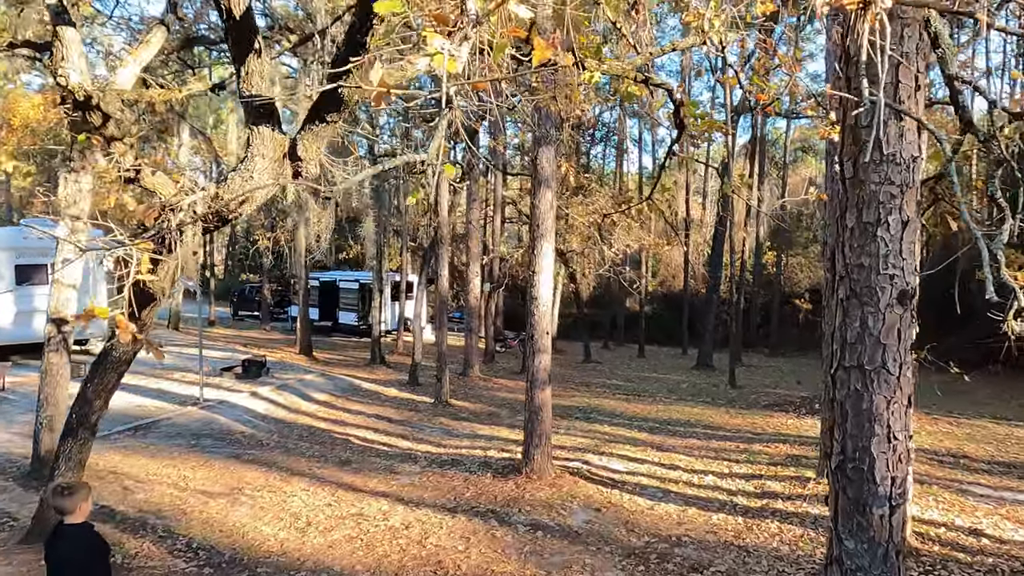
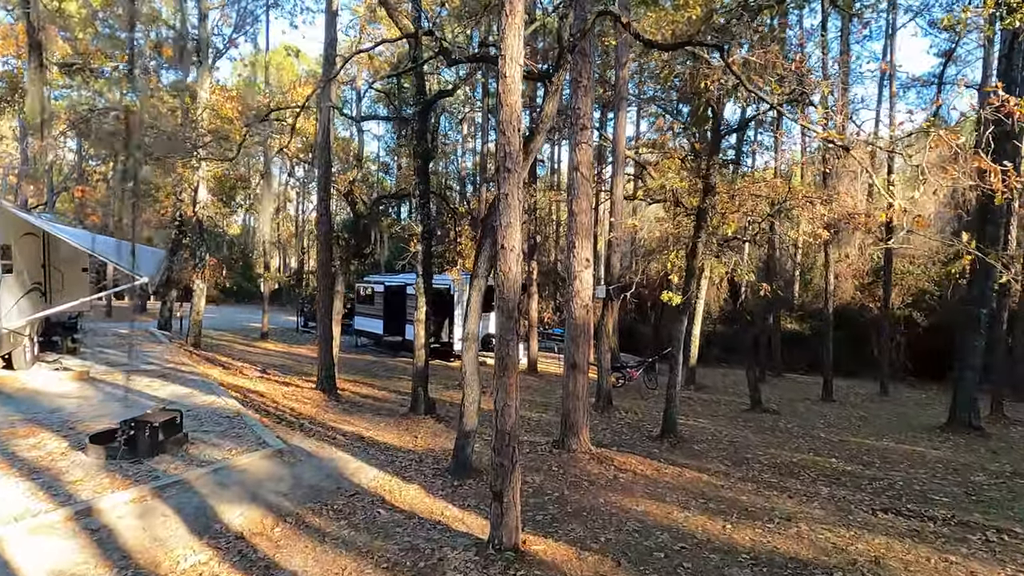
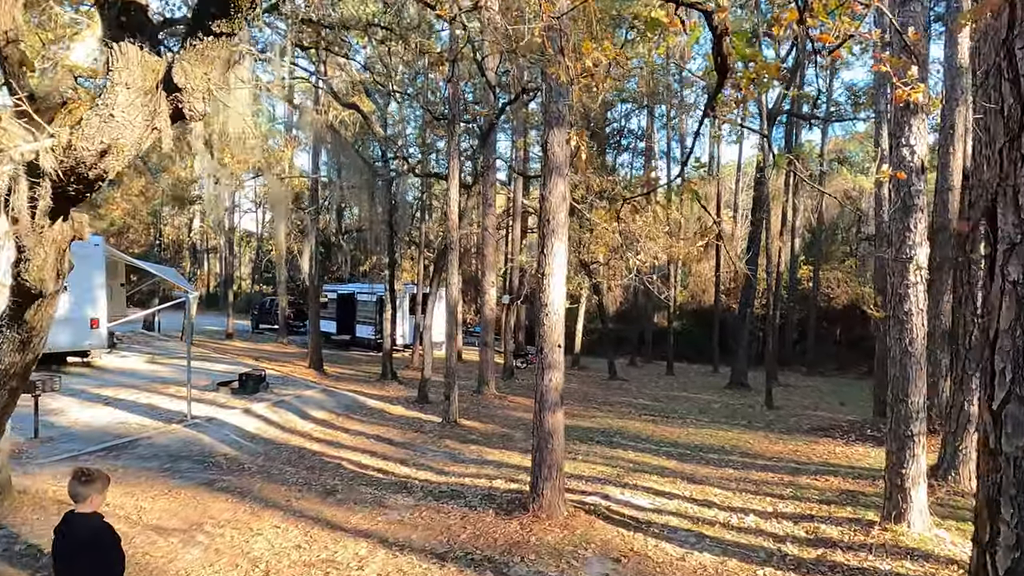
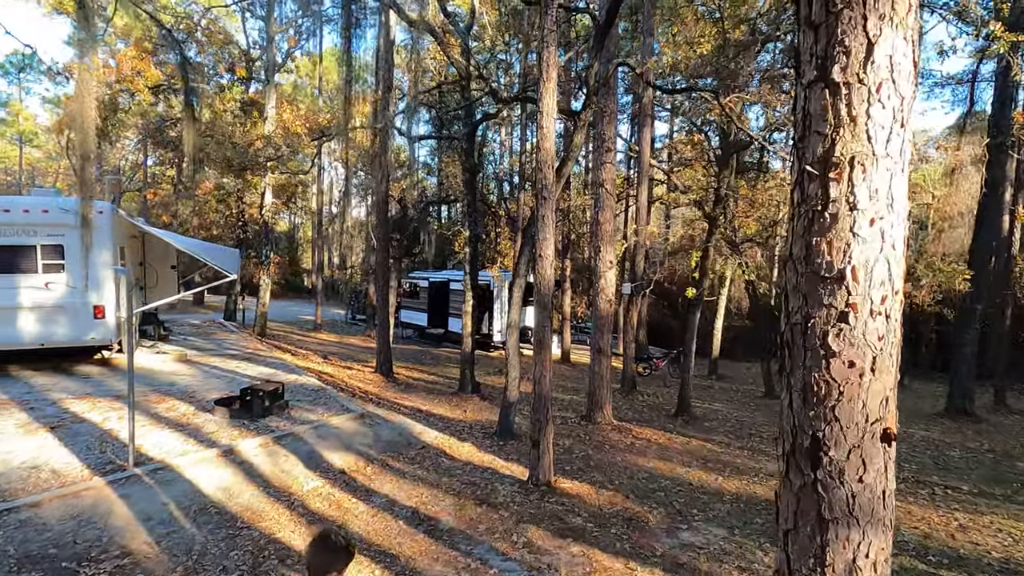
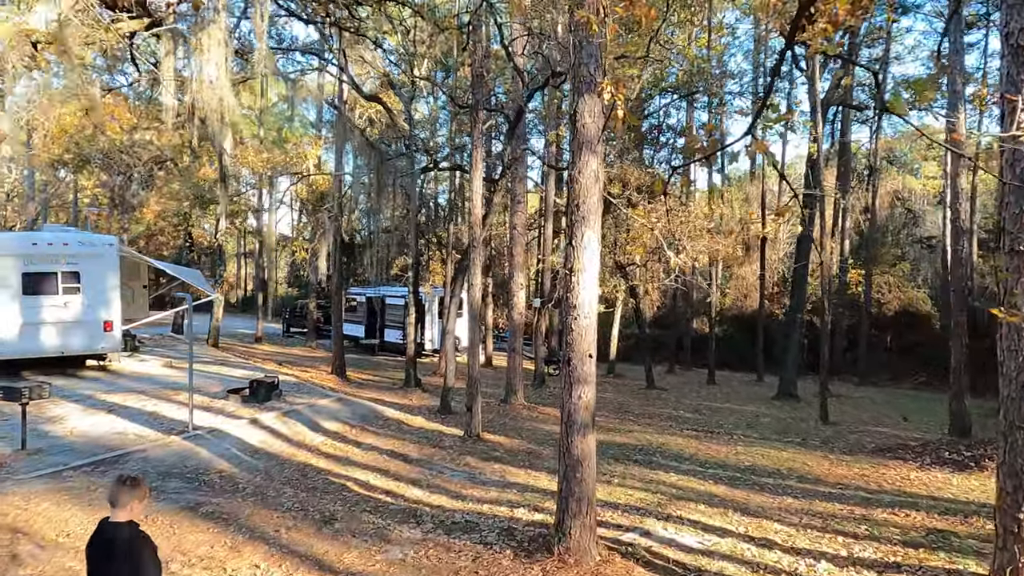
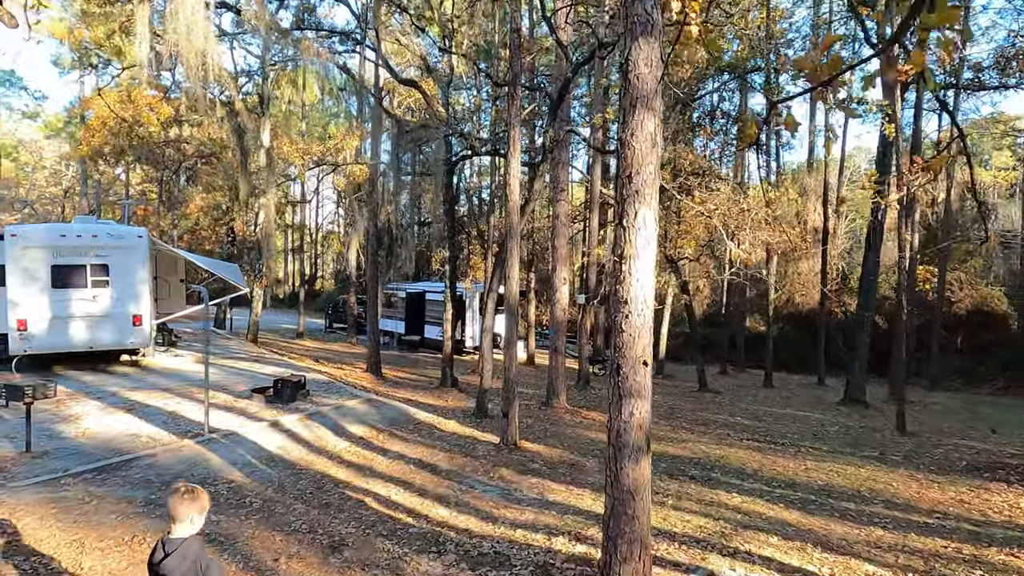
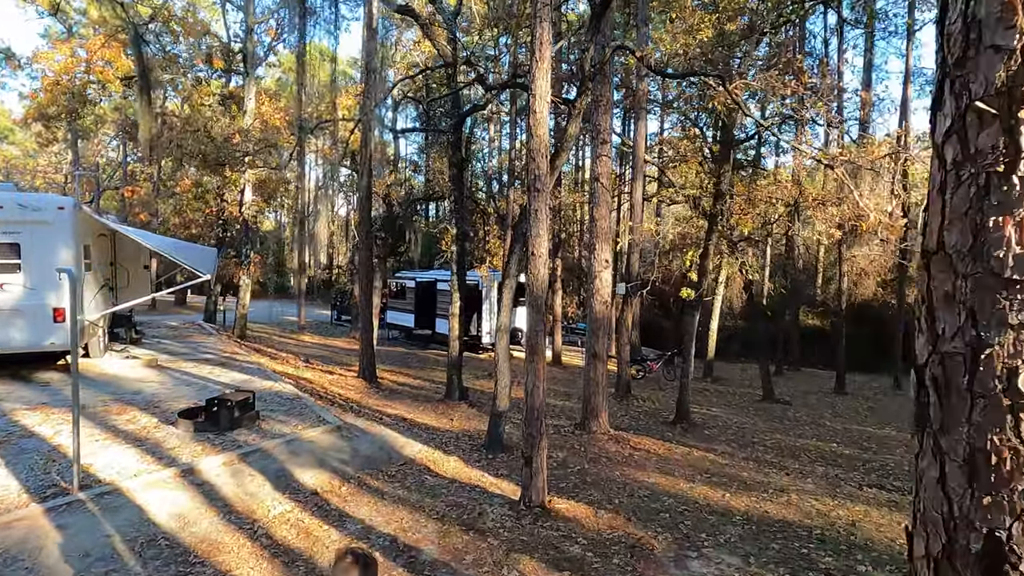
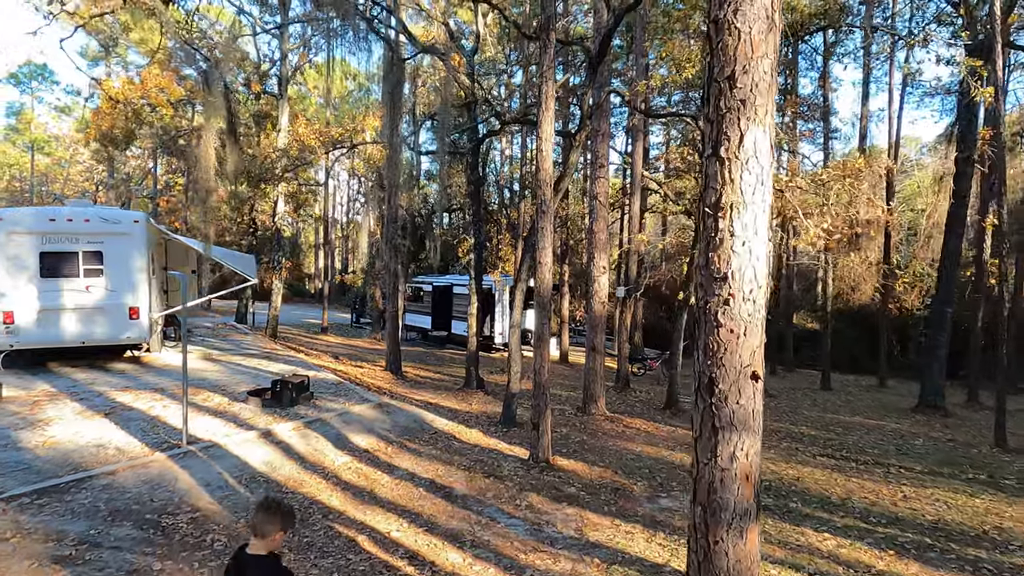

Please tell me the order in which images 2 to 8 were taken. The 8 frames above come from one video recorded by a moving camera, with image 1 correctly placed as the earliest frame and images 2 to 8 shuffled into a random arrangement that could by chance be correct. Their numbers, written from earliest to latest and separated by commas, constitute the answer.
3, 5, 6, 8, 4, 7, 2
